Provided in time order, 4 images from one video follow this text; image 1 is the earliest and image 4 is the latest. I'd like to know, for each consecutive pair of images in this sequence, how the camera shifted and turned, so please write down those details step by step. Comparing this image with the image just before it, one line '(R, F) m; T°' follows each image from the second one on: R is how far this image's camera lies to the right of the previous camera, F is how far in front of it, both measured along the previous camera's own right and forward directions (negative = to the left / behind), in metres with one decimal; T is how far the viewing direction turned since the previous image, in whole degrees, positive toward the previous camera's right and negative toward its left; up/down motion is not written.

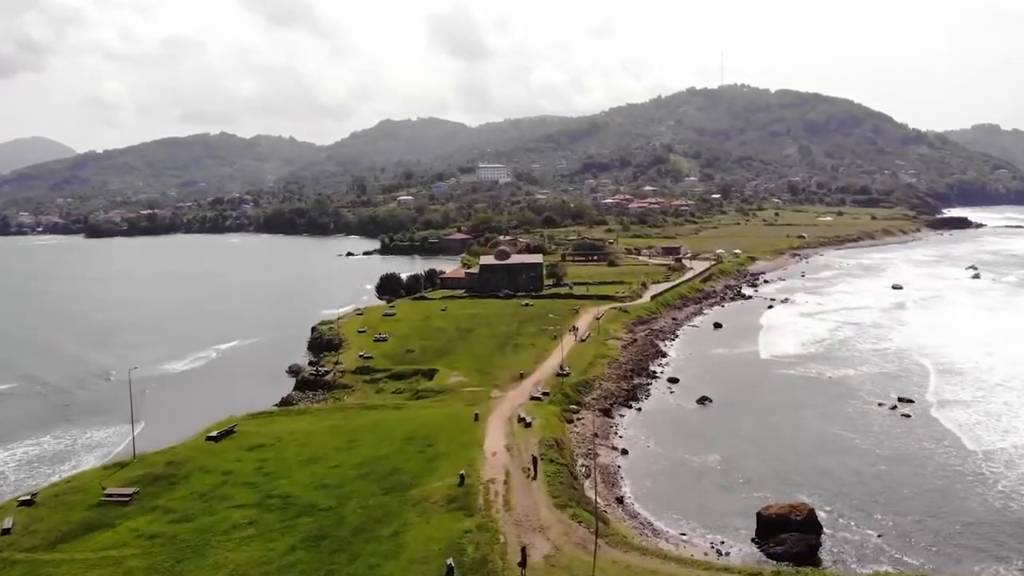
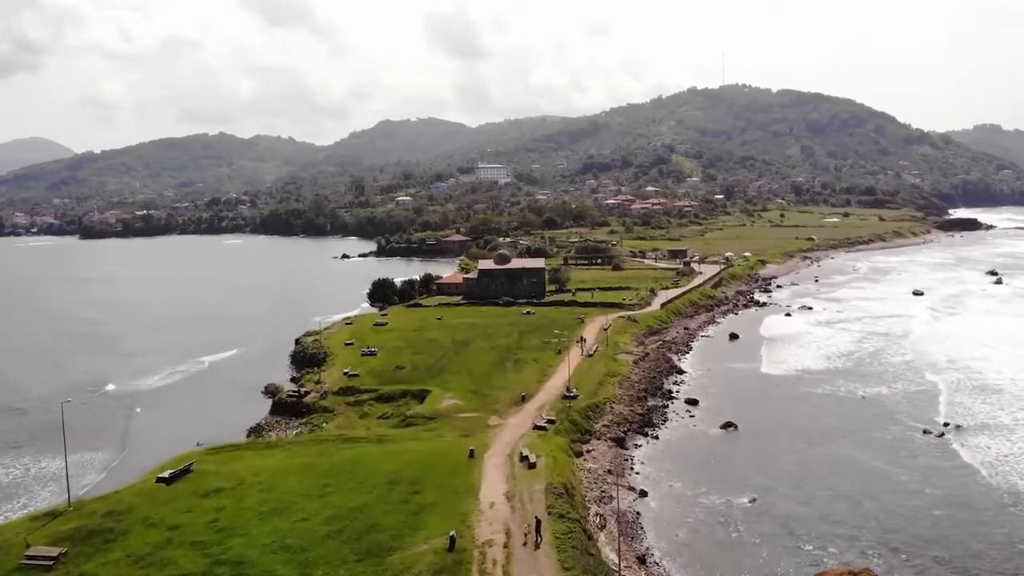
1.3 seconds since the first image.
(0.0, +5.0) m; 0°
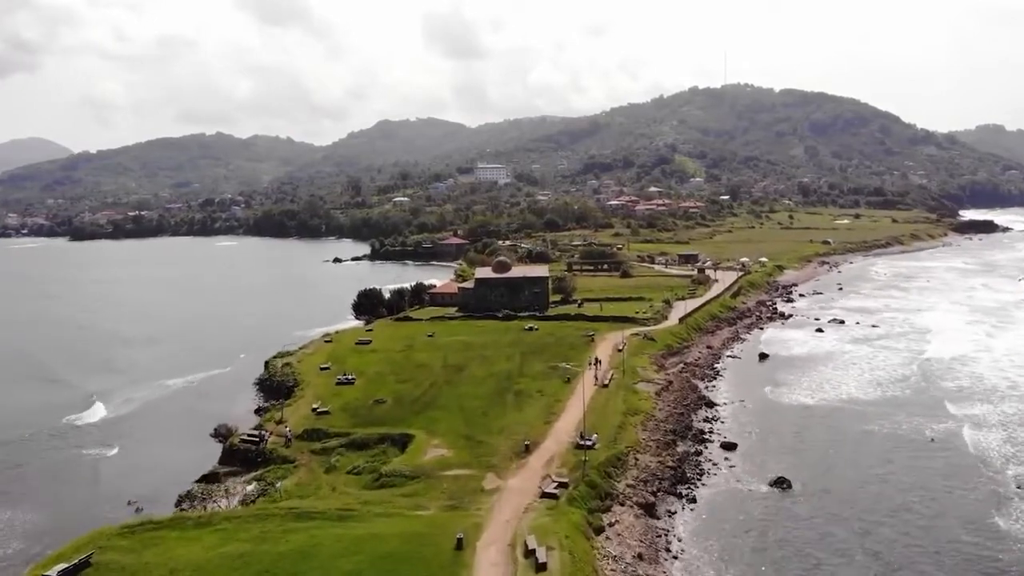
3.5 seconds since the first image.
(-0.1, +7.7) m; 0°
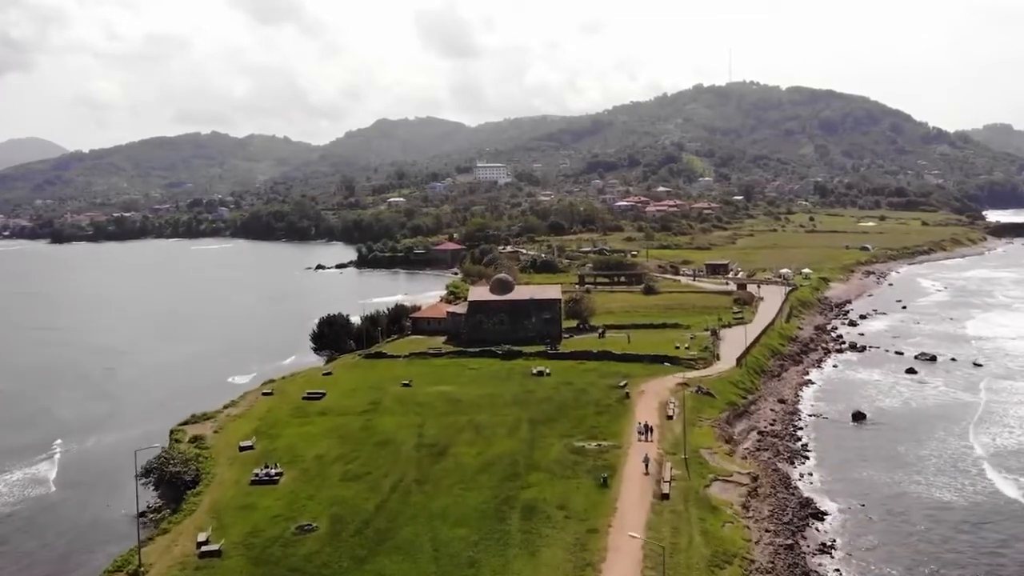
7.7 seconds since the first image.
(-0.2, +15.5) m; 0°
